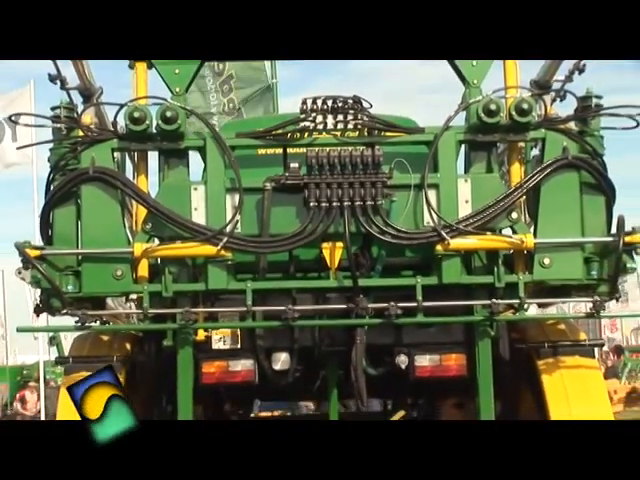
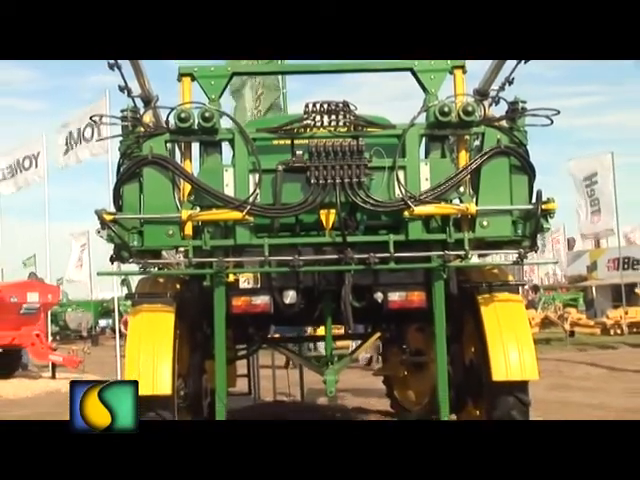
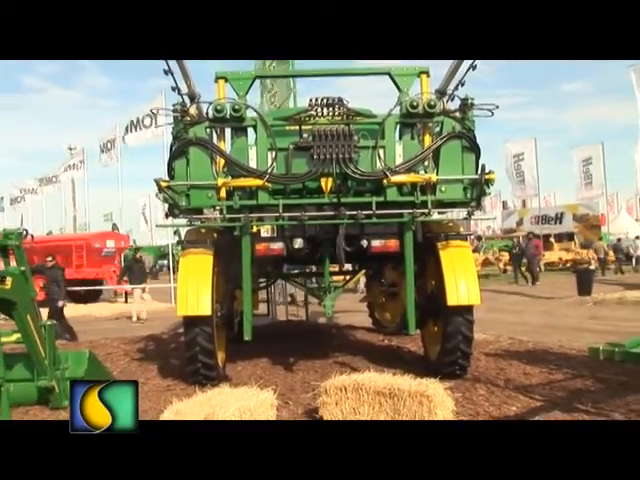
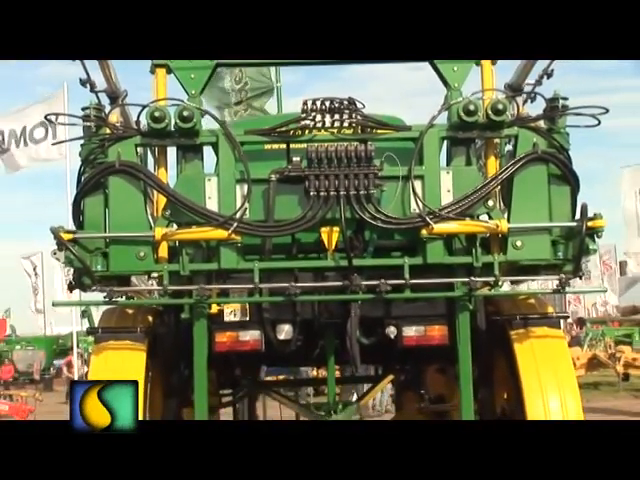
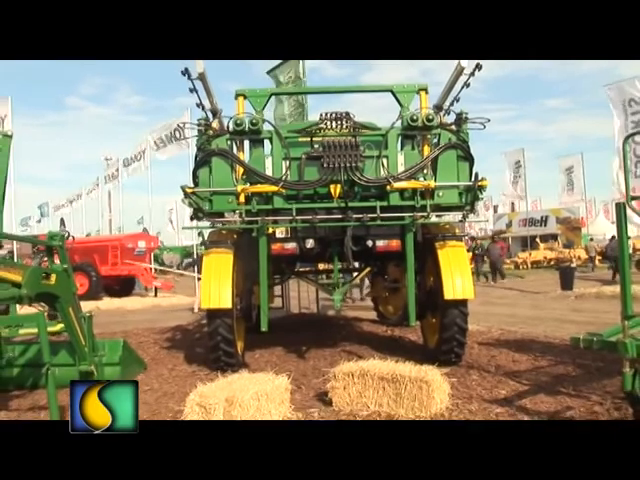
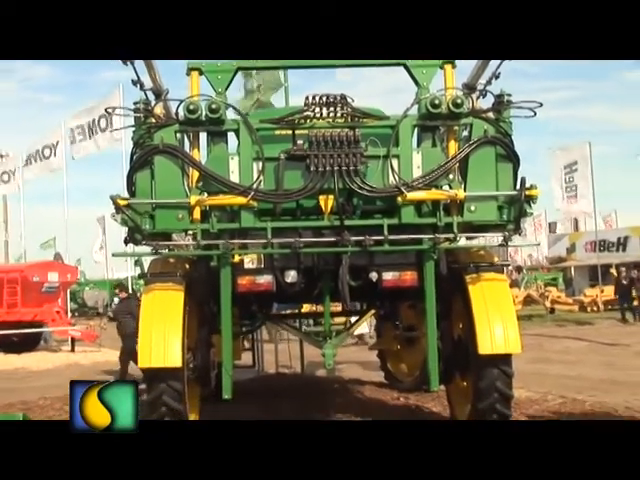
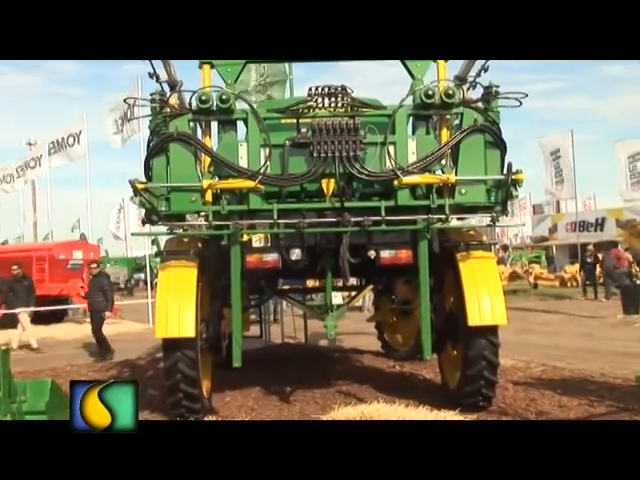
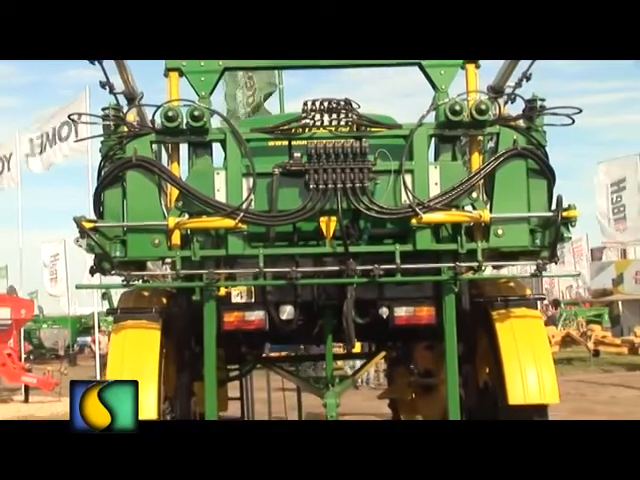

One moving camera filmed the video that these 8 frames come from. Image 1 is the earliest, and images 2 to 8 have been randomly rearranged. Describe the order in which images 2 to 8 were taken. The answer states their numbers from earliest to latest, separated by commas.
4, 8, 2, 6, 7, 3, 5
